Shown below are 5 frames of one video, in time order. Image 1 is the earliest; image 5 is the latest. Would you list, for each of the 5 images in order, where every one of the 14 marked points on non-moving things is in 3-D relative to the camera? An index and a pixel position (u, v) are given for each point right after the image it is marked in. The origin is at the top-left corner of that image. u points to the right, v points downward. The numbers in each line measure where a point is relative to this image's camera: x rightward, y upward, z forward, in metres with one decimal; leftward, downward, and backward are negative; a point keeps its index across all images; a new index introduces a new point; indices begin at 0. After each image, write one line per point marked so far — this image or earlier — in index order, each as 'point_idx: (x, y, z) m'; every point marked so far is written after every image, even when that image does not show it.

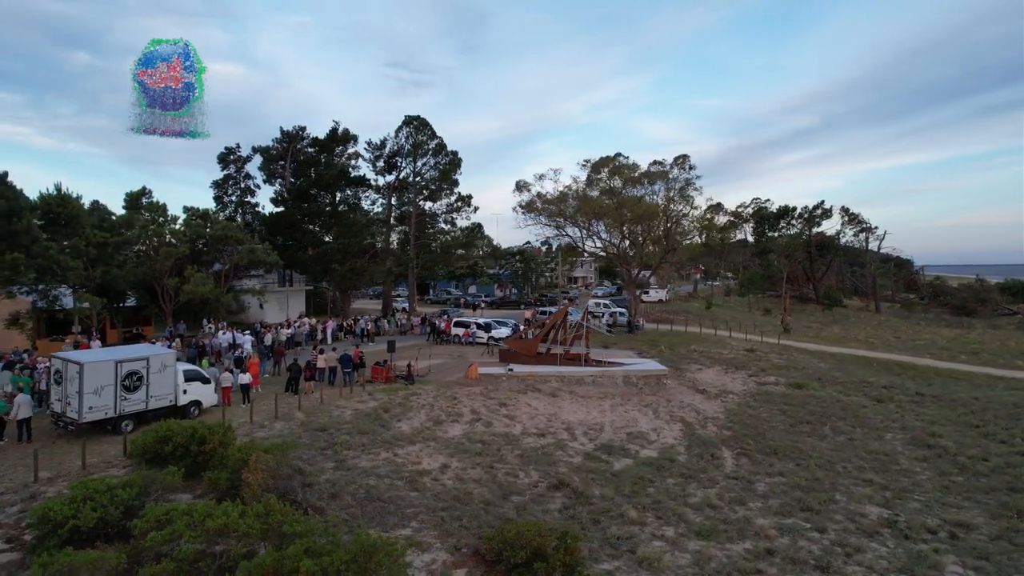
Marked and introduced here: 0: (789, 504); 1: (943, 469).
0: (+6.3, -5.0, +14.4) m
1: (+12.2, -5.1, +17.8) m
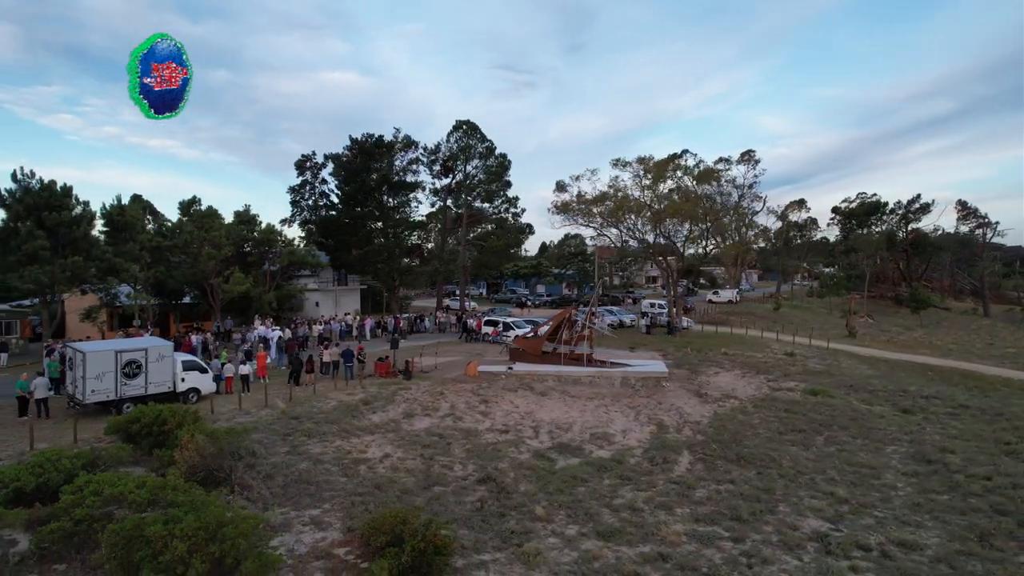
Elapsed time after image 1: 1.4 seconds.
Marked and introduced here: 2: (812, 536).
0: (+4.6, -5.0, +14.1) m
1: (+10.9, -5.2, +16.5) m
2: (+6.4, -5.3, +13.4) m
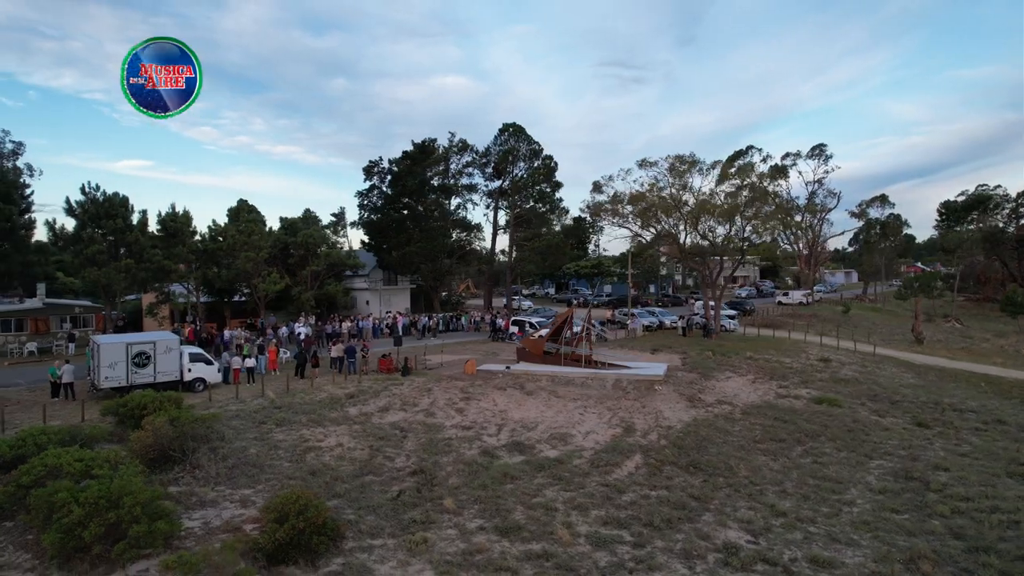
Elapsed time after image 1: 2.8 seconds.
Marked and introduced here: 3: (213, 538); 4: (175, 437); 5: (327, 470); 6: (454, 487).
0: (+2.7, -5.1, +14.1) m
1: (+9.3, -5.3, +15.5) m
2: (+4.3, -5.4, +13.1) m
3: (-5.7, -4.8, +12.0) m
4: (-8.1, -3.6, +15.3) m
5: (-4.5, -4.5, +15.5) m
6: (-1.4, -4.7, +15.0) m
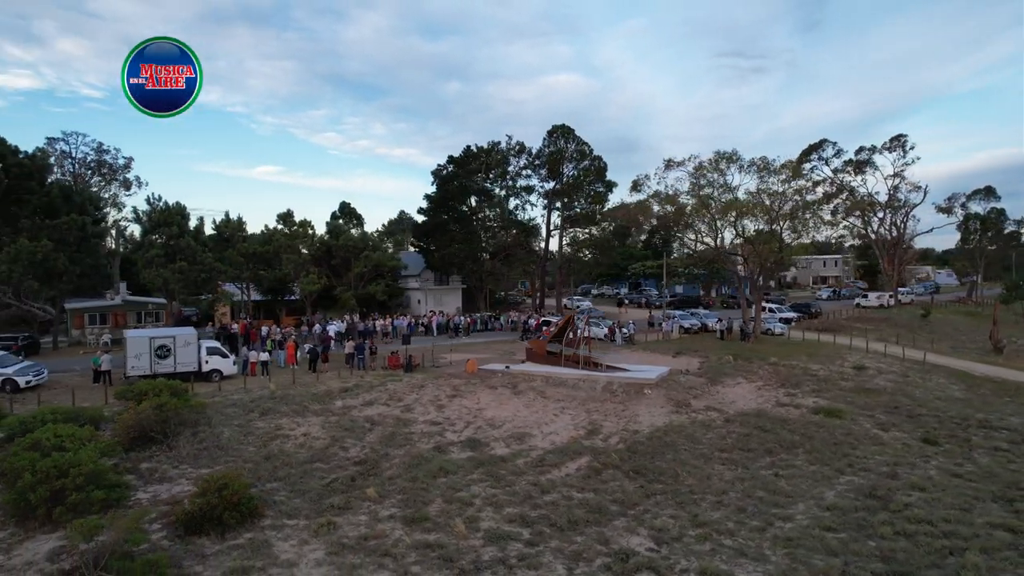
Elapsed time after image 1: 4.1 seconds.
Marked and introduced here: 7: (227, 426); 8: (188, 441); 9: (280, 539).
0: (+0.8, -5.2, +14.5) m
1: (+7.5, -5.5, +14.7) m
2: (+2.2, -5.5, +13.2) m
3: (-7.9, -4.8, +13.8) m
4: (-9.8, -3.7, +17.4) m
5: (-6.2, -4.5, +17.0) m
6: (-3.2, -4.8, +16.0) m
7: (-8.5, -4.1, +18.8) m
8: (-9.0, -4.2, +17.5) m
9: (-4.8, -5.2, +13.2) m
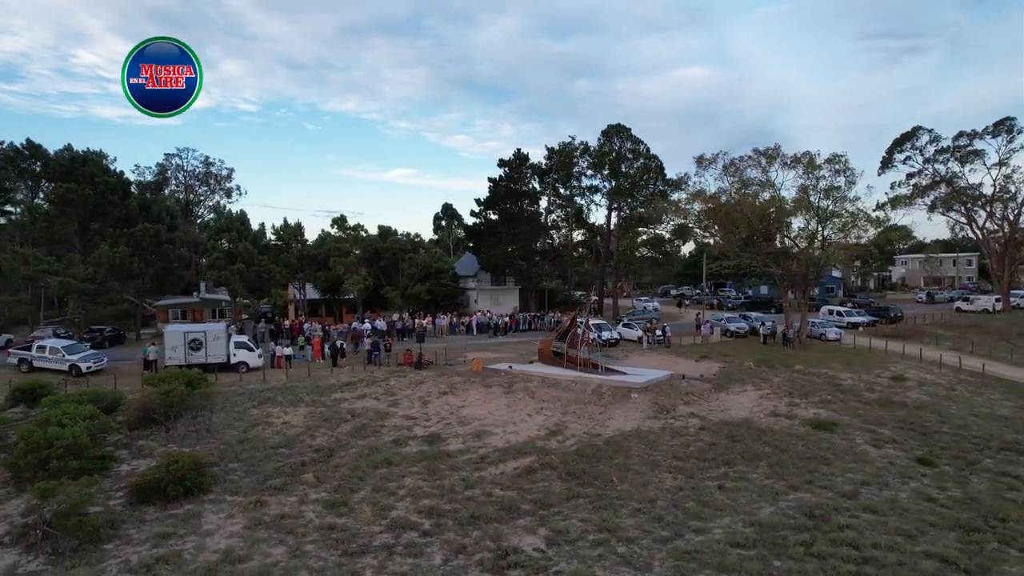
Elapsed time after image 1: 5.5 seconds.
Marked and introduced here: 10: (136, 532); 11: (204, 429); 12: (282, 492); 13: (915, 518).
0: (-1.3, -5.3, +15.2) m
1: (+5.3, -5.6, +14.1) m
2: (-0.2, -5.6, +13.7) m
3: (-10.0, -4.9, +16.1) m
4: (-11.1, -3.7, +20.0) m
5: (-7.7, -4.6, +19.0) m
6: (-4.9, -4.9, +17.4) m
7: (-9.6, -4.2, +21.2) m
8: (-10.4, -4.3, +20.0) m
9: (-7.1, -5.3, +14.9) m
10: (-8.3, -5.4, +13.9) m
11: (-9.6, -4.4, +19.7) m
12: (-5.7, -5.2, +15.9) m
13: (+9.6, -5.5, +15.0) m
